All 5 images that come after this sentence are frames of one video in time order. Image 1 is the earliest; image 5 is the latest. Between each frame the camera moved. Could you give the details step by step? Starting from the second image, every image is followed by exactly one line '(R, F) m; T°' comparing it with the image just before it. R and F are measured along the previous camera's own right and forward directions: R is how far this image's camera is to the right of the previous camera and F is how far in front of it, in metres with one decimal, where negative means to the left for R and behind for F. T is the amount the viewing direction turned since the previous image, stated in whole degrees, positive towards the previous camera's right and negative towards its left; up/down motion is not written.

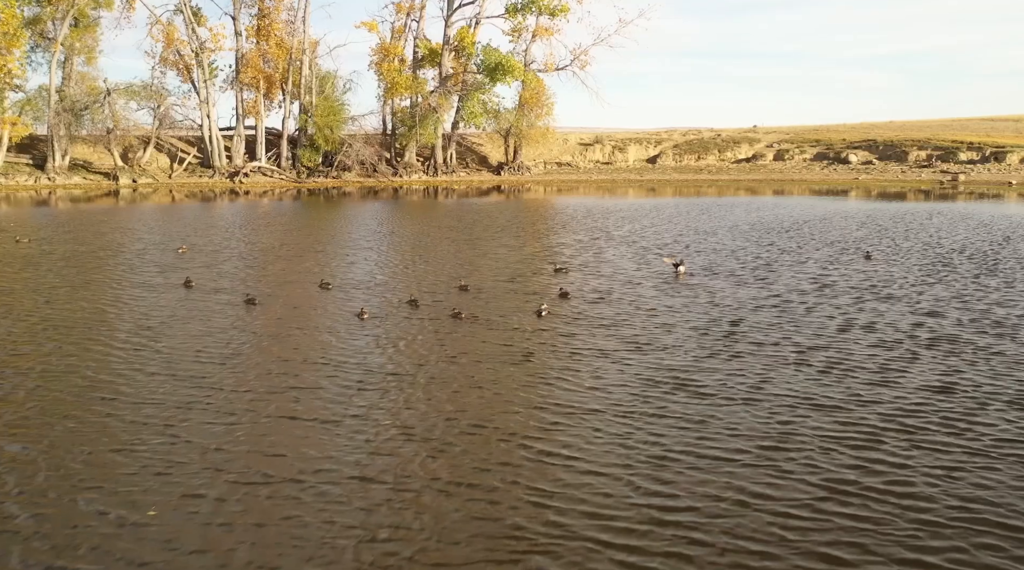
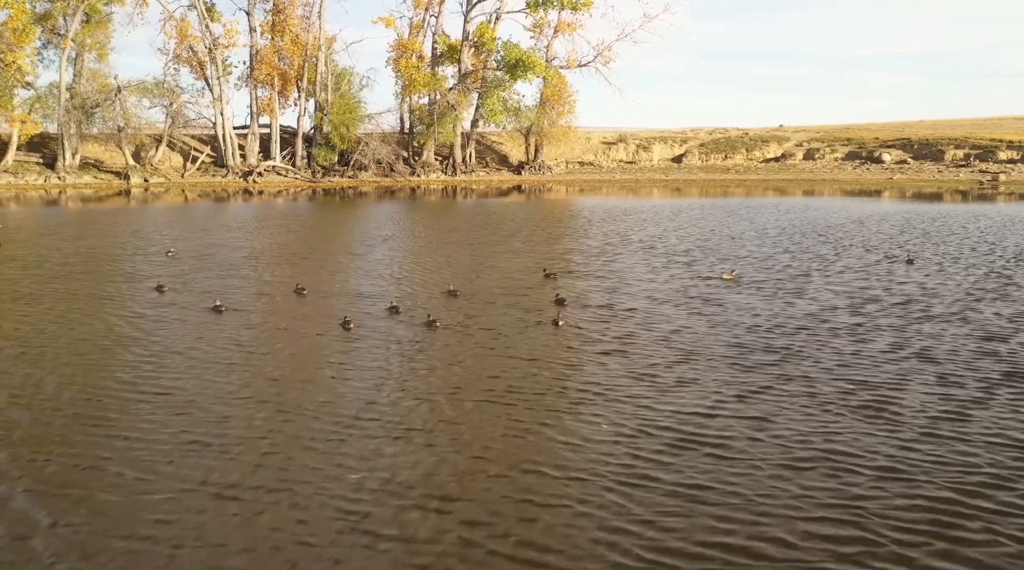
(0.0, +1.6) m; -1°
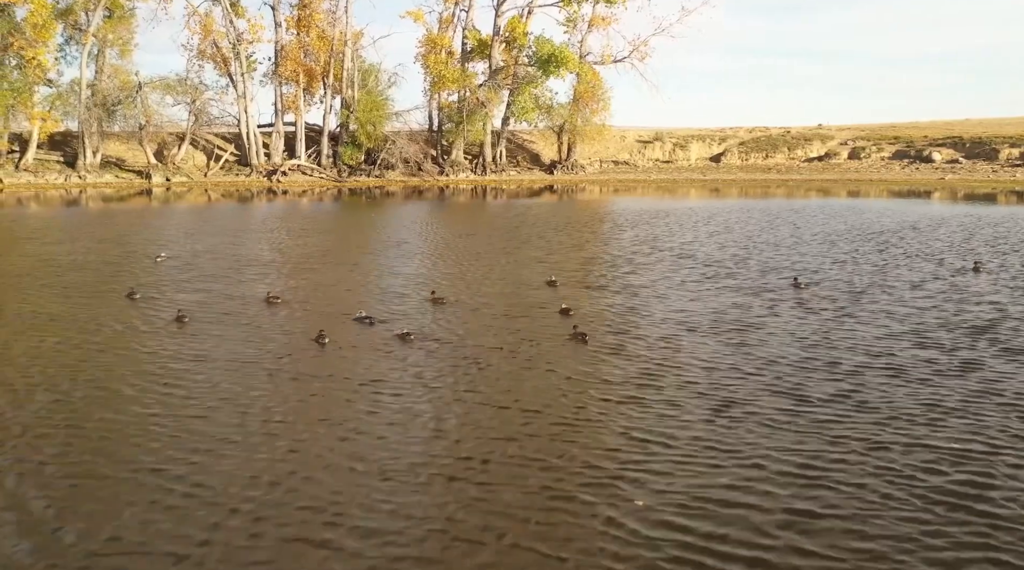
(-0.5, +1.8) m; -1°
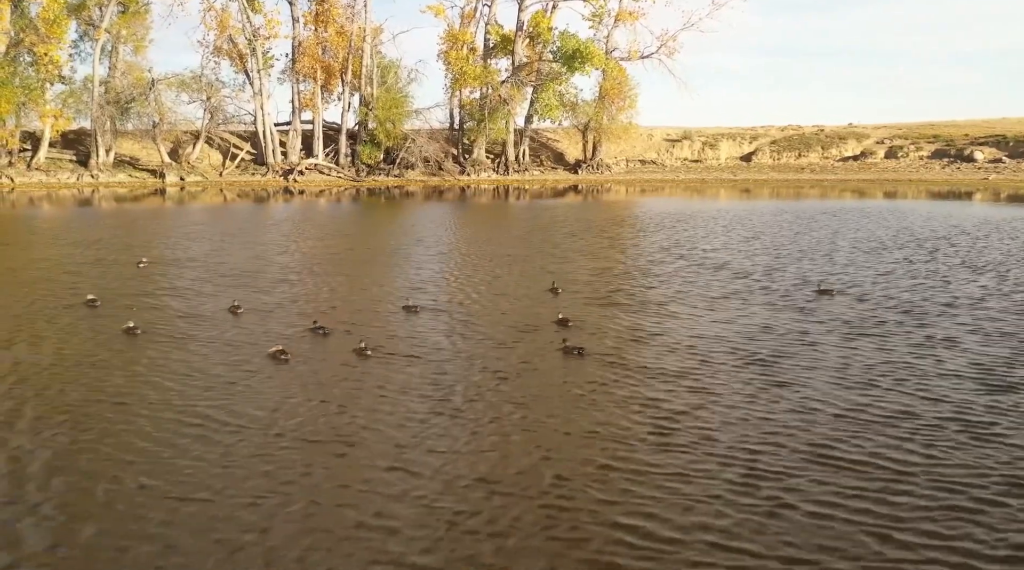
(-0.3, +1.6) m; -1°
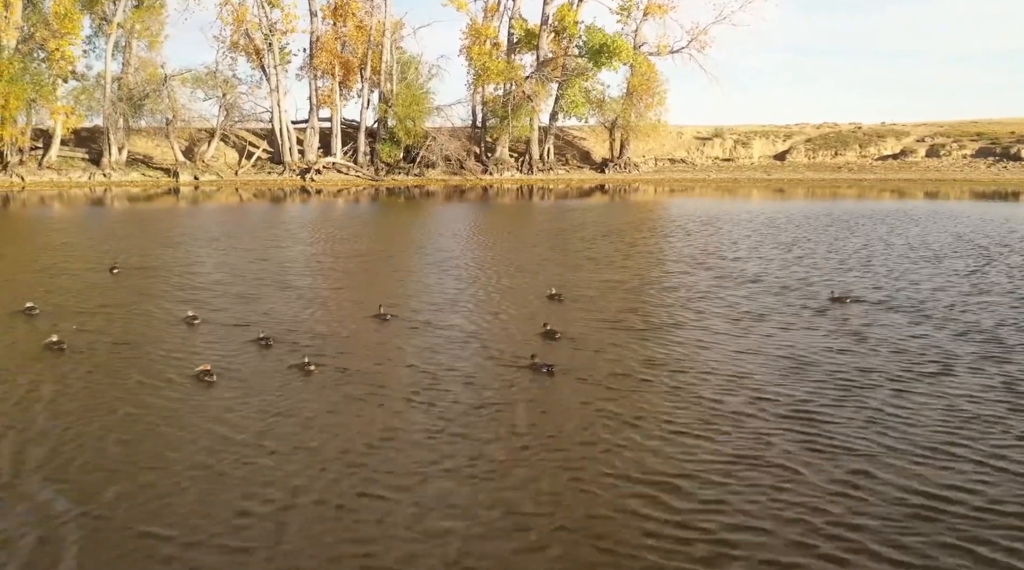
(-0.3, +1.7) m; -1°
